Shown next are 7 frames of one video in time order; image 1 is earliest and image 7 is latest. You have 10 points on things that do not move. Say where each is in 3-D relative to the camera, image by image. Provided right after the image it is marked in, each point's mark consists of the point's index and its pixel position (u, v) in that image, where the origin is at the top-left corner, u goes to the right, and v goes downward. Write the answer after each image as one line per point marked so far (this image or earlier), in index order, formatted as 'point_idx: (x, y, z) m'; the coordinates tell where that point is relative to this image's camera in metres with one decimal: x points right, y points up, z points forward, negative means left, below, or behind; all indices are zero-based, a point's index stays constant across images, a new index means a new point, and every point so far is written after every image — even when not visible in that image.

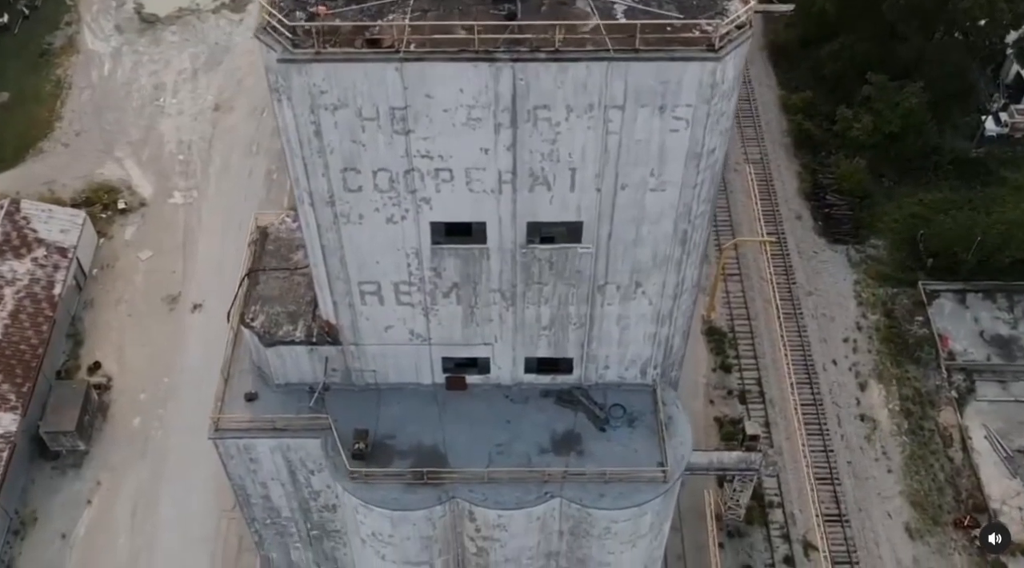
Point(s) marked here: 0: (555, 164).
0: (+0.8, +2.2, +18.7) m
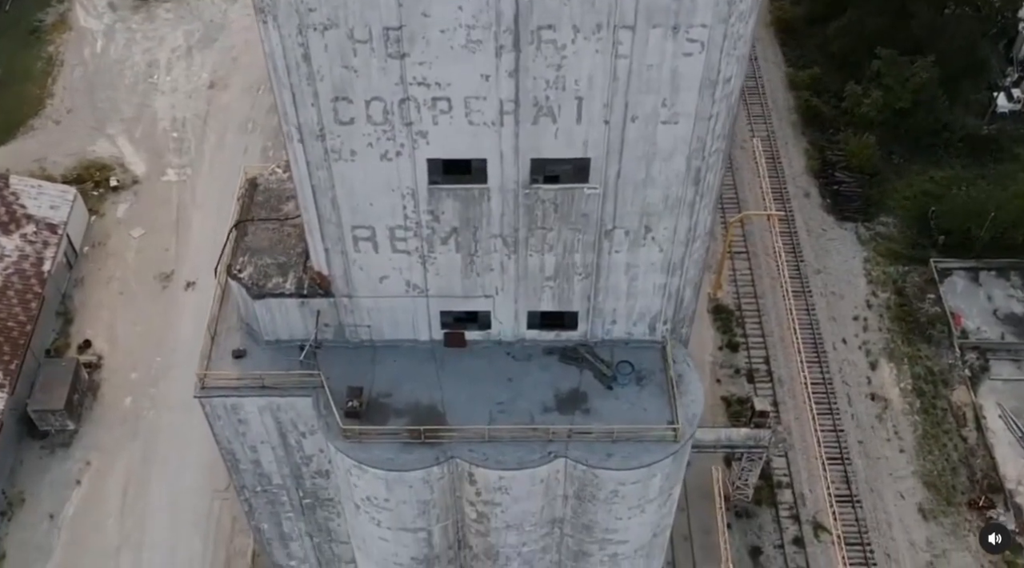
0: (+0.8, +3.3, +17.5) m
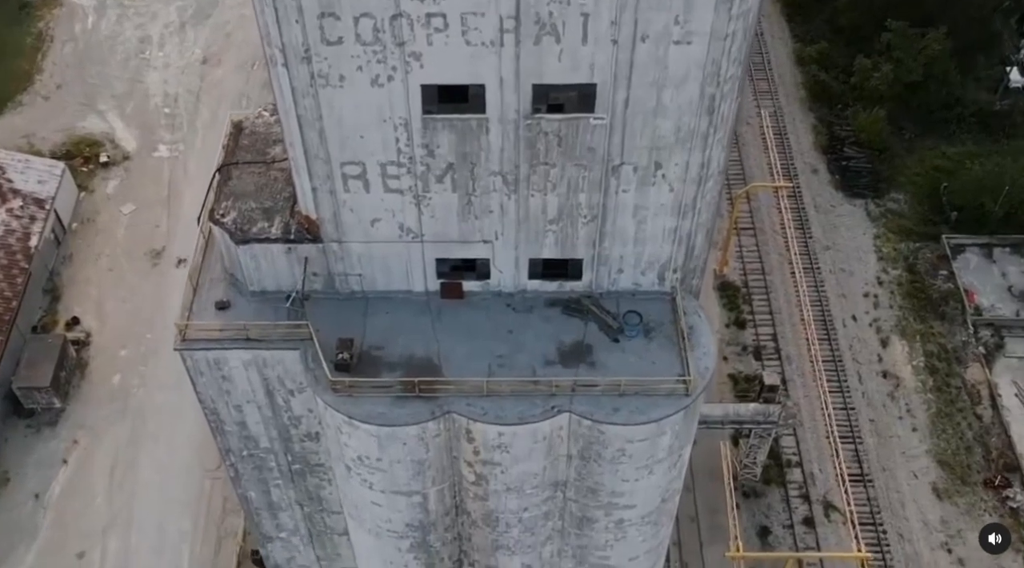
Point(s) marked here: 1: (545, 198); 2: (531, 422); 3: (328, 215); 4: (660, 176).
0: (+0.8, +4.3, +16.2) m
1: (+0.6, +1.6, +19.2) m
2: (+0.4, -2.6, +19.5) m
3: (-3.5, +1.3, +19.6) m
4: (+2.7, +2.0, +18.8) m
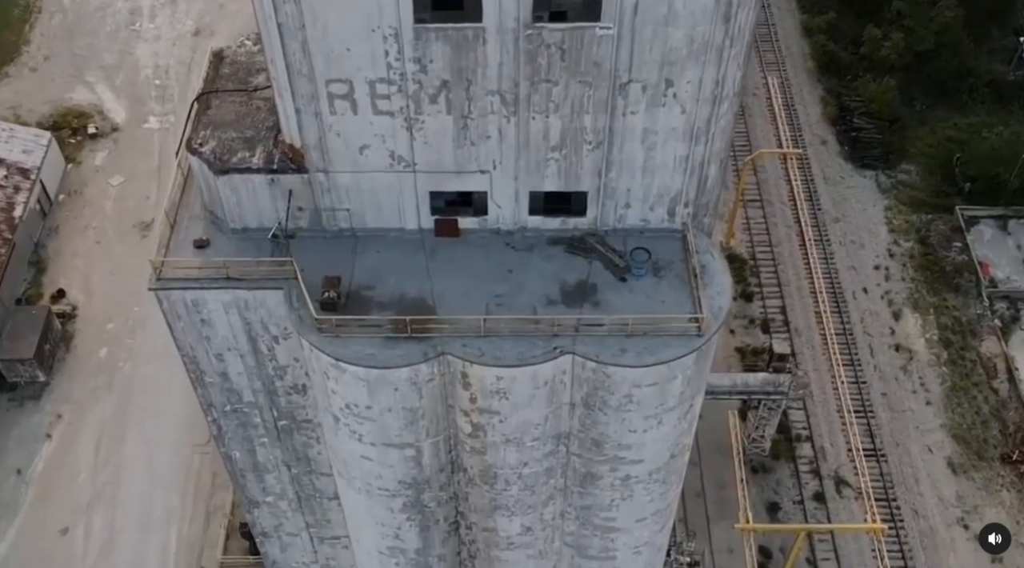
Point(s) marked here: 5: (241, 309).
0: (+0.8, +5.6, +14.8) m
1: (+0.6, +2.8, +17.8) m
2: (+0.3, -1.4, +18.1) m
3: (-3.5, +2.5, +18.2) m
4: (+2.7, +3.2, +17.4) m
5: (-5.1, -0.5, +19.5) m
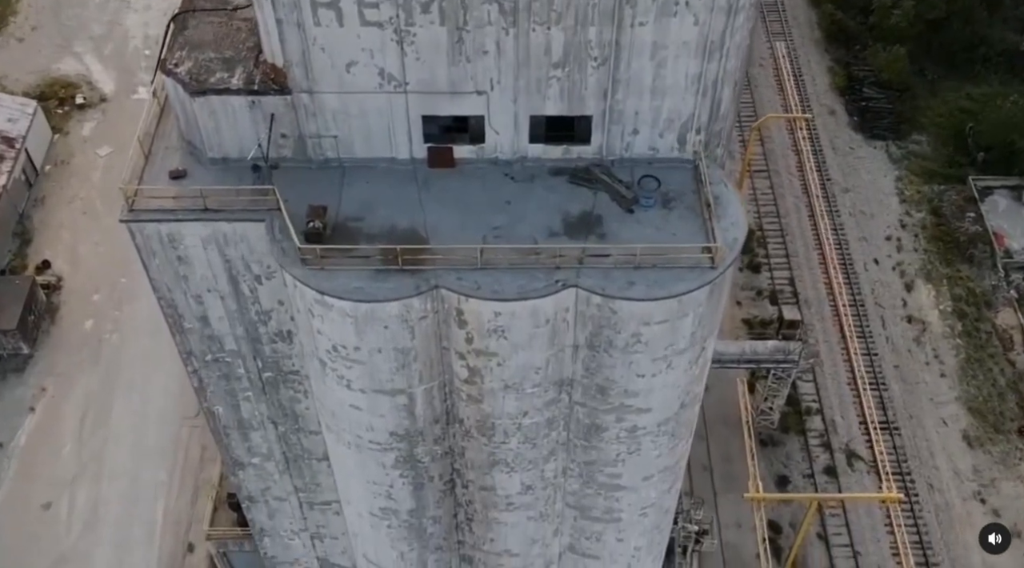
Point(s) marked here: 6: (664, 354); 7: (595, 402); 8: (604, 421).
0: (+0.8, +6.8, +13.5) m
1: (+0.6, +4.0, +16.4) m
2: (+0.3, -0.2, +16.8) m
3: (-3.5, +3.7, +16.9) m
4: (+2.7, +4.4, +16.0) m
5: (-5.2, +0.7, +18.2) m
6: (+2.7, -1.2, +18.0) m
7: (+1.6, -2.2, +19.2) m
8: (+1.7, -2.6, +19.6) m
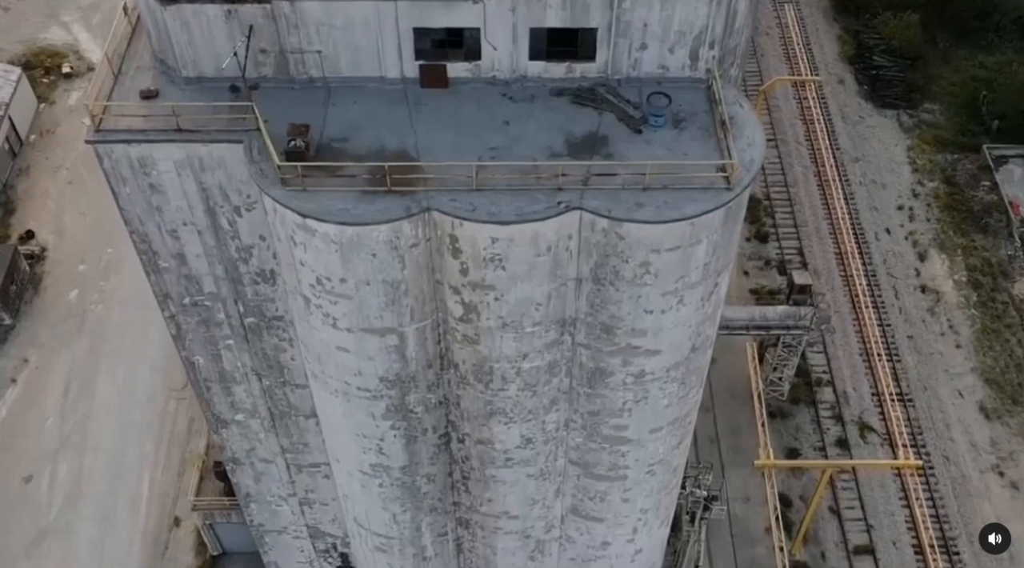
0: (+0.8, +7.9, +12.1) m
1: (+0.6, +5.2, +15.1) m
2: (+0.3, +1.0, +15.5) m
3: (-3.6, +4.9, +15.5) m
4: (+2.7, +5.6, +14.7) m
5: (-5.2, +1.9, +16.8) m
6: (+2.6, 0.0, +16.7) m
7: (+1.5, -1.0, +17.8) m
8: (+1.7, -1.4, +18.2) m
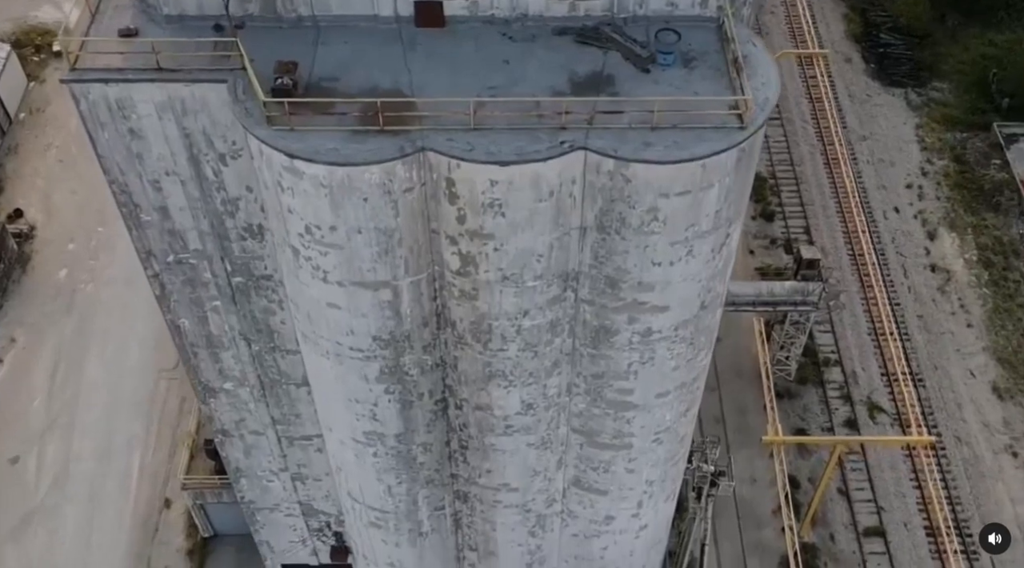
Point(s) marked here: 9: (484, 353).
0: (+0.8, +8.7, +11.2) m
1: (+0.6, +6.0, +14.2) m
2: (+0.3, +1.7, +14.5) m
3: (-3.6, +5.7, +14.6) m
4: (+2.7, +6.3, +13.8) m
5: (-5.2, +2.7, +15.9) m
6: (+2.6, +0.7, +15.8) m
7: (+1.5, -0.2, +16.9) m
8: (+1.7, -0.6, +17.3) m
9: (-0.5, -1.2, +17.9) m
